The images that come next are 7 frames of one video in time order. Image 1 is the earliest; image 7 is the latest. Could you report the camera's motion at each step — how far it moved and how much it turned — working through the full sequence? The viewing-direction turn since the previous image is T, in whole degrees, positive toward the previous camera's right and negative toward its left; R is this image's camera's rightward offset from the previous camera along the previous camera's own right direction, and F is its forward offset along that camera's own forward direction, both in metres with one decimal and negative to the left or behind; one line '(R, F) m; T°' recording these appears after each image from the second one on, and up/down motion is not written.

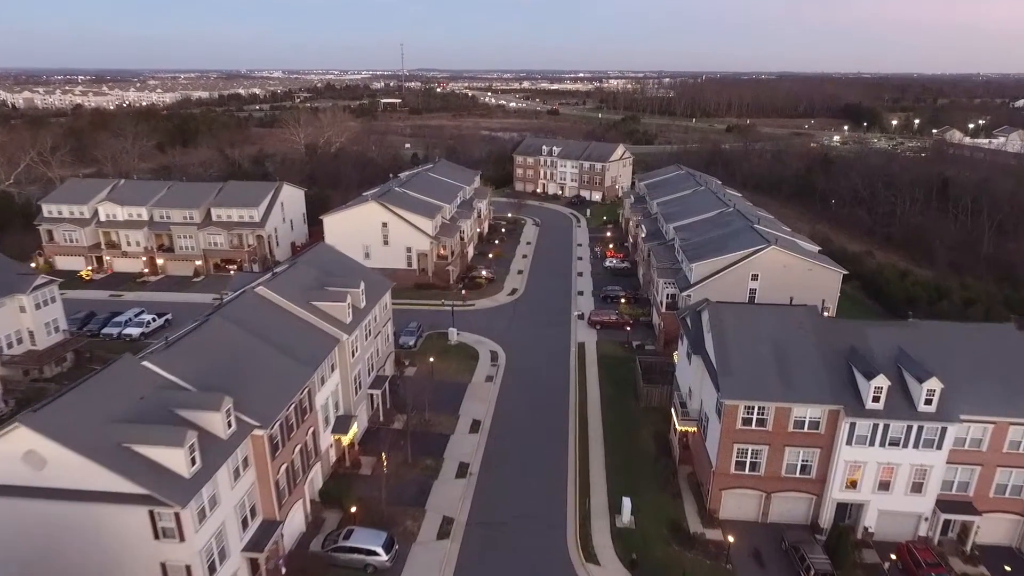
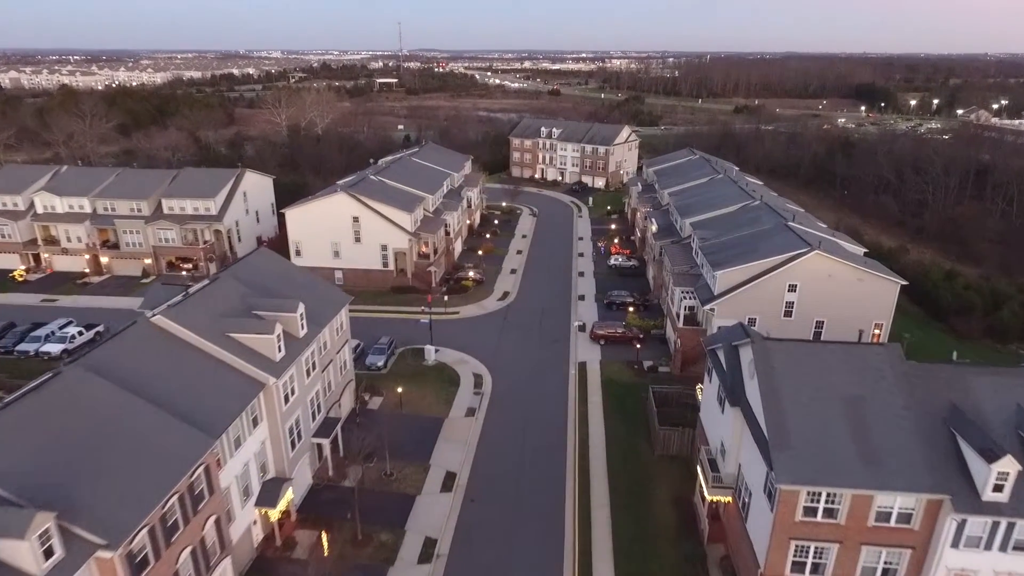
(+0.9, +7.8) m; 0°
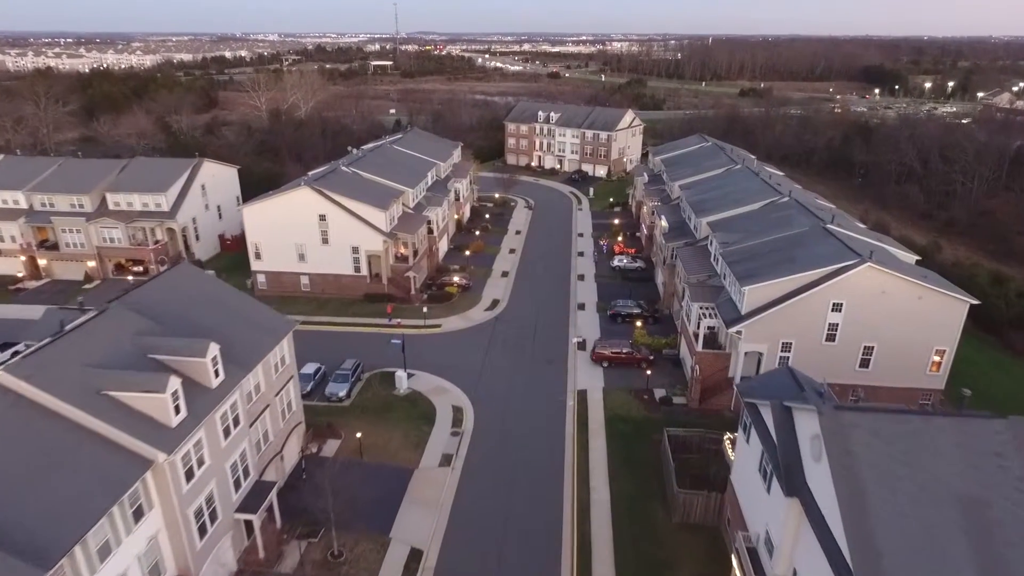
(+0.7, +6.6) m; 0°
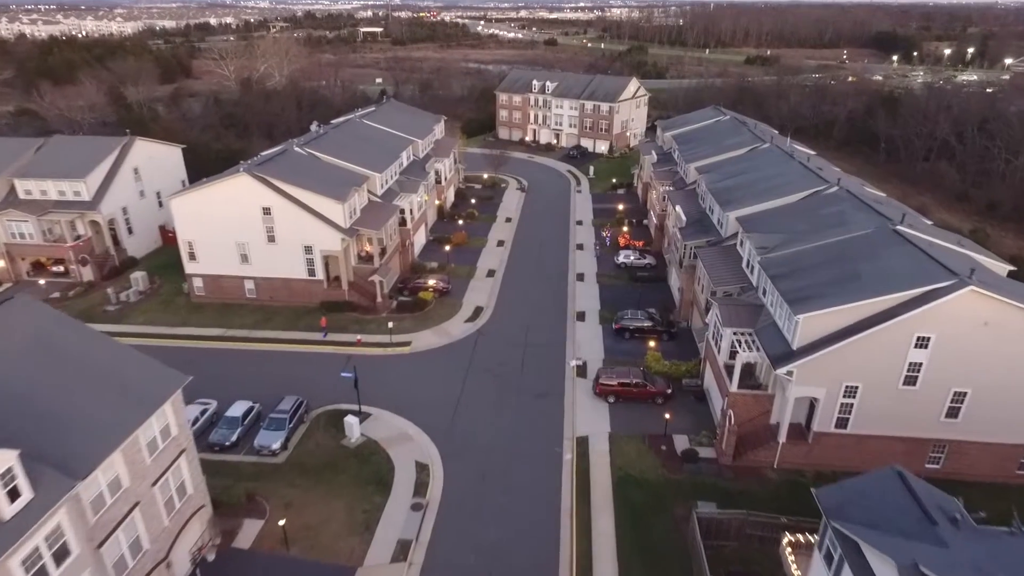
(+0.7, +7.8) m; 0°
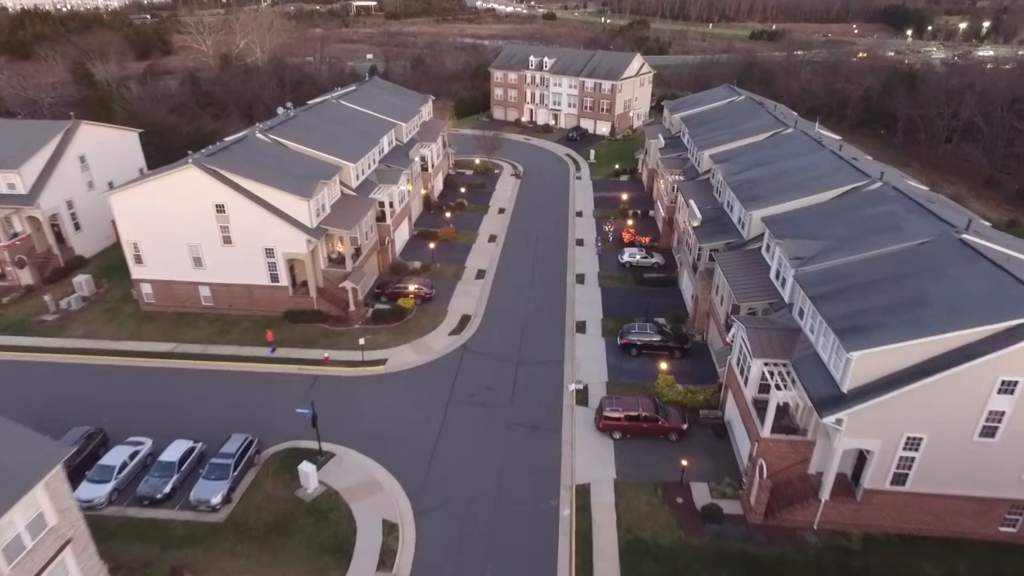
(+0.4, +4.7) m; 0°
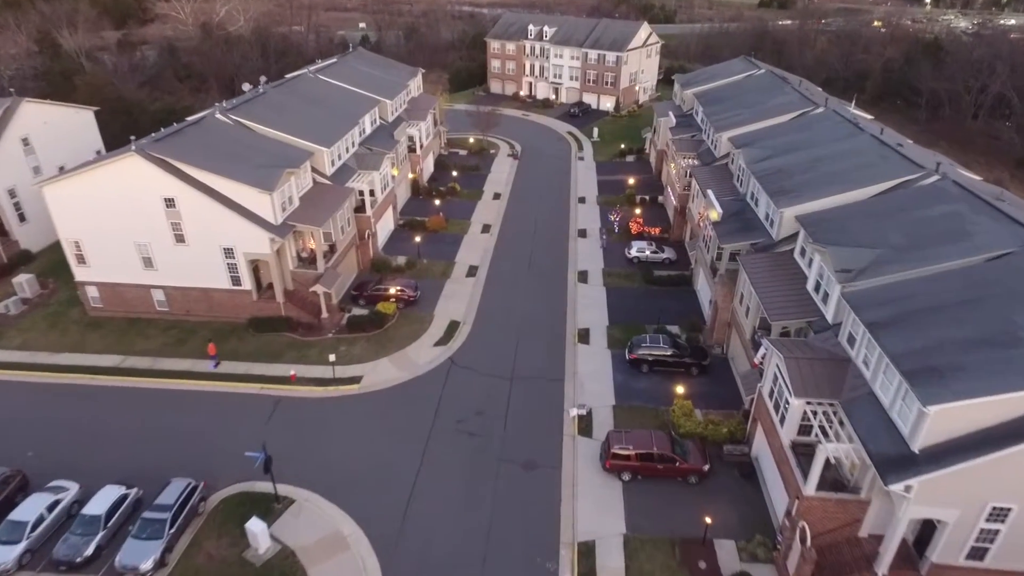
(+0.3, +4.1) m; 0°
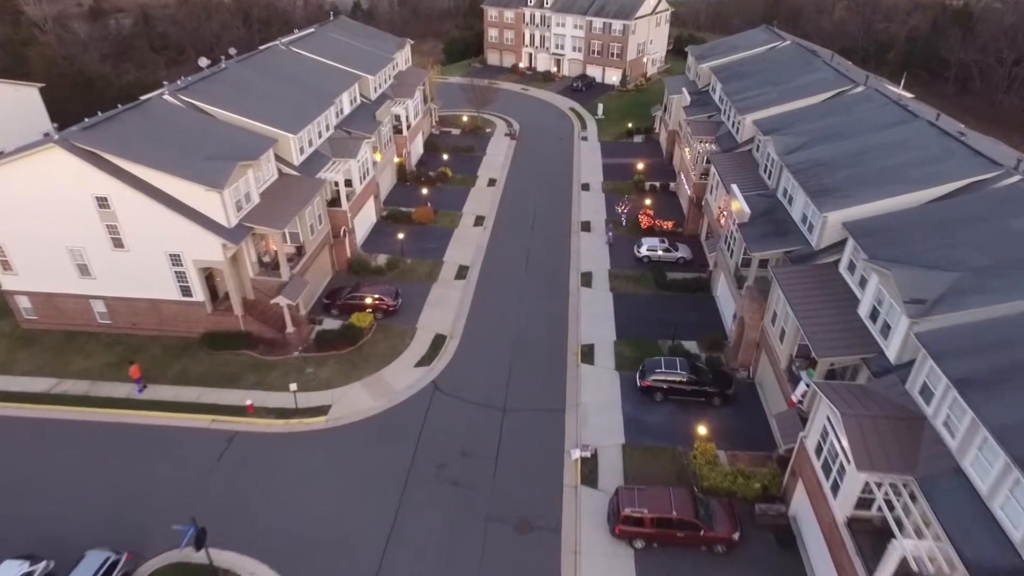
(+0.3, +4.1) m; 0°
